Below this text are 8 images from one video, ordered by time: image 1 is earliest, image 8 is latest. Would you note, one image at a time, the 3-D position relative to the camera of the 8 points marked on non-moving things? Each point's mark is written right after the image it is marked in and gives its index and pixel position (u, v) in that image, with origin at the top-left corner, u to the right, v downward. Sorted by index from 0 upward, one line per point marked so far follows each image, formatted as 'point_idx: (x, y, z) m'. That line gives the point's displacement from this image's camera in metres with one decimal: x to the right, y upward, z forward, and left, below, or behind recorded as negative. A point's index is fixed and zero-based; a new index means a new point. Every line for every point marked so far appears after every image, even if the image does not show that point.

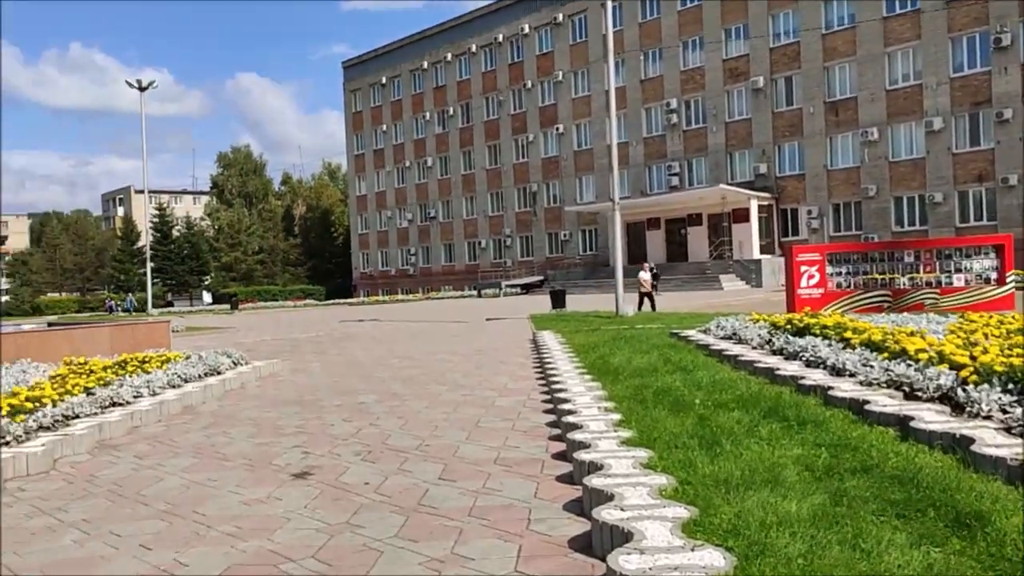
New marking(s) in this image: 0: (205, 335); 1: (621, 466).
0: (-6.4, -1.0, +19.4) m
1: (+0.5, -0.8, +4.4) m
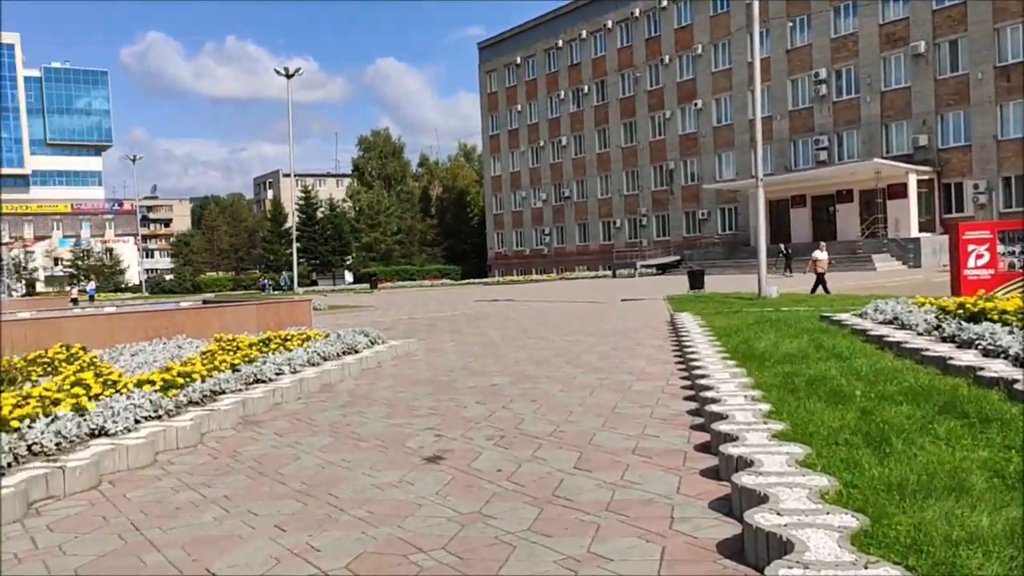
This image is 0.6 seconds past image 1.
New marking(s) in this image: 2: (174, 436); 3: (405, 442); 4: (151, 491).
0: (-3.6, -0.5, +19.9) m
1: (+1.1, -0.8, +4.0) m
2: (-2.3, -1.0, +6.4) m
3: (-0.7, -1.0, +5.9) m
4: (-2.1, -1.2, +5.3) m
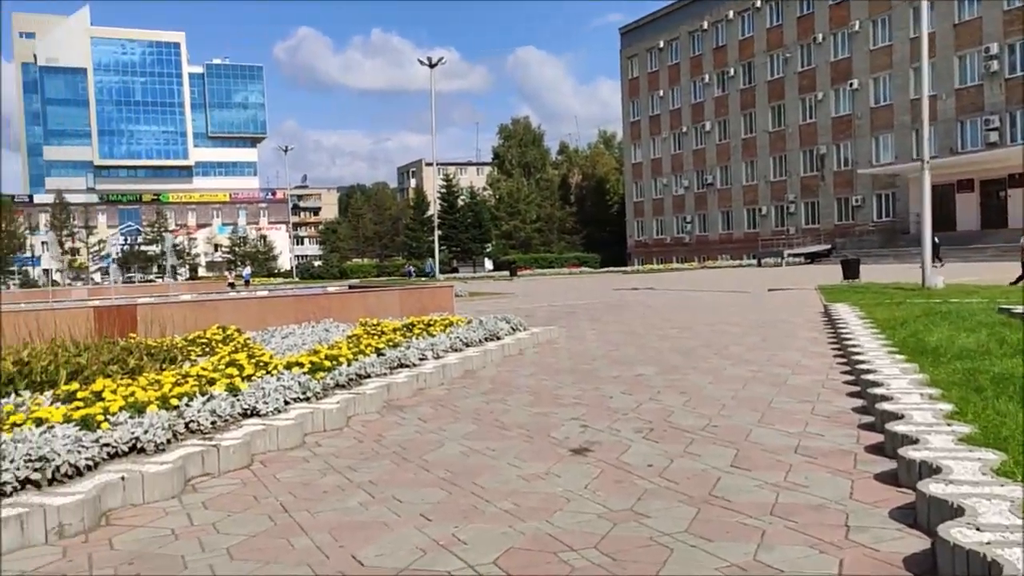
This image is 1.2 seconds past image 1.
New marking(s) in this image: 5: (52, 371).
0: (-0.5, -0.3, +19.9) m
1: (+1.8, -0.7, +3.6) m
2: (-1.3, -0.9, +6.4) m
3: (+0.2, -0.9, +5.7) m
4: (-1.2, -1.1, +5.3) m
5: (-3.5, -0.6, +6.9) m
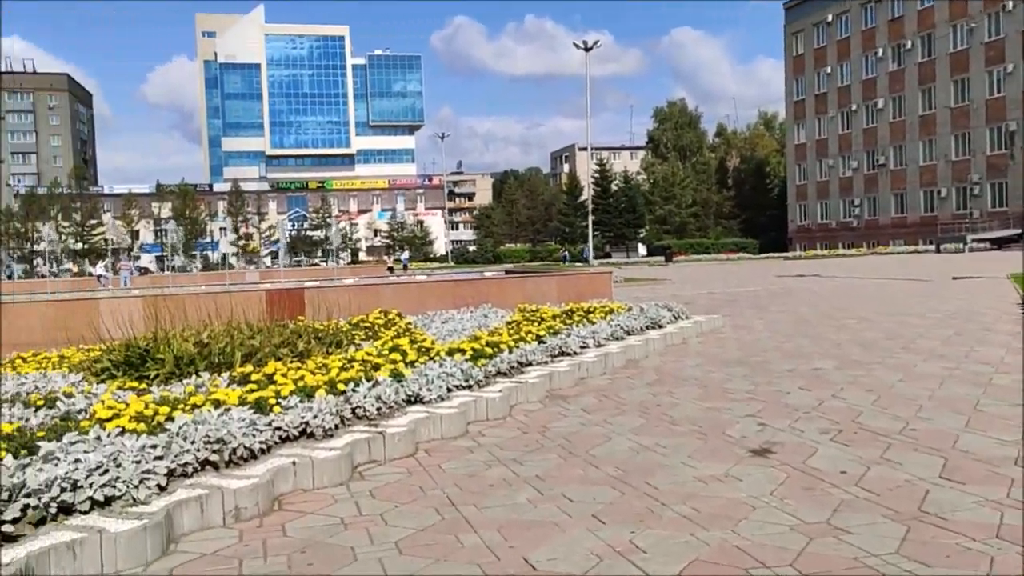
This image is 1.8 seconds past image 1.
0: (+2.8, 0.0, +19.5) m
1: (+2.4, -0.7, +3.0) m
2: (-0.2, -0.8, +6.3) m
3: (+1.2, -0.8, +5.4) m
4: (-0.3, -1.0, +5.2) m
5: (-2.2, -0.5, +7.1) m
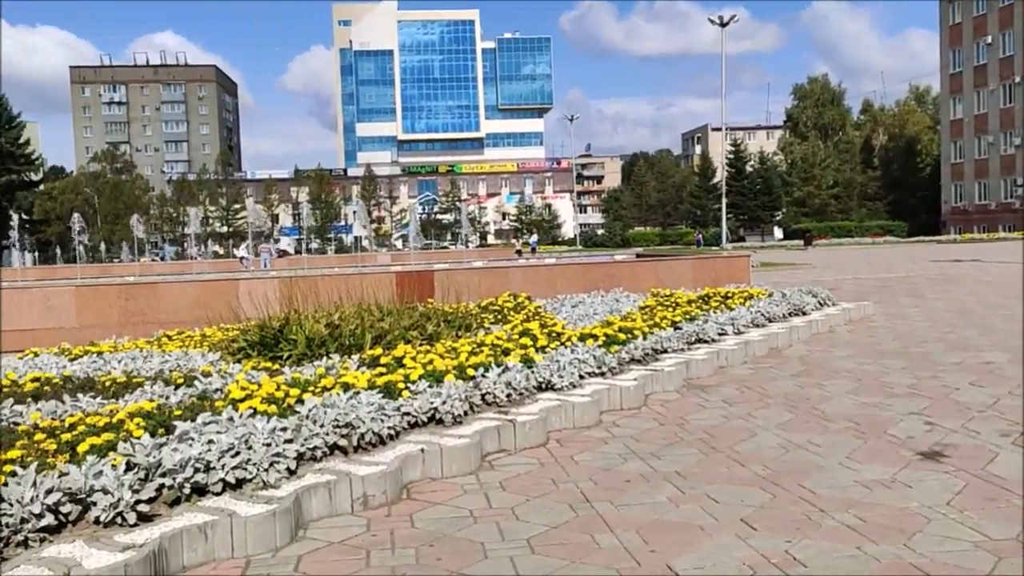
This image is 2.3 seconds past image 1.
0: (+5.5, +0.3, +18.7) m
1: (+2.8, -0.7, +2.4) m
2: (+0.7, -0.7, +6.0) m
3: (+2.0, -0.7, +4.9) m
4: (+0.5, -0.9, +4.9) m
5: (-1.2, -0.4, +7.1) m
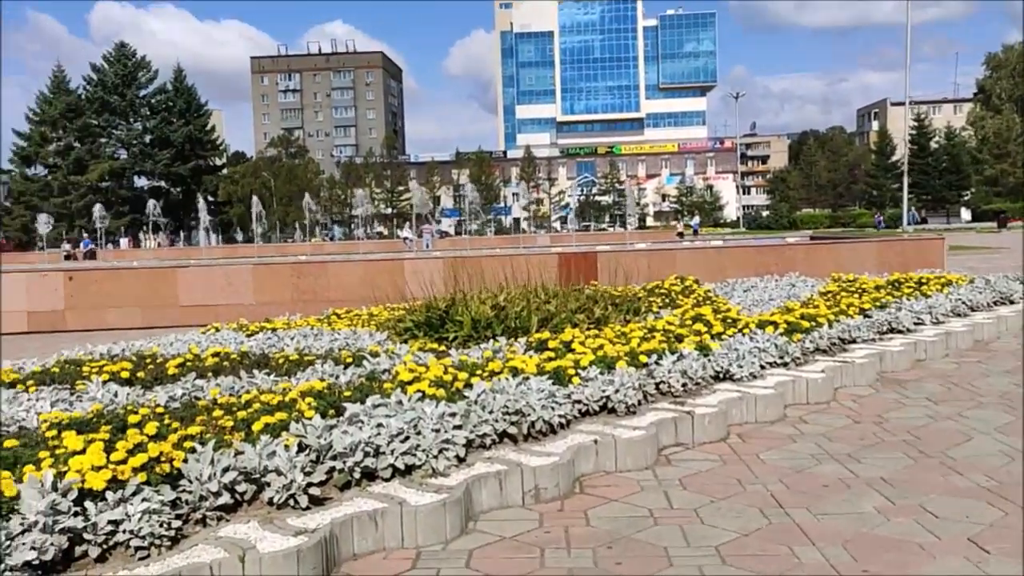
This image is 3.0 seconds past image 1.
0: (+8.6, +0.6, +17.2) m
1: (+3.2, -0.7, +1.6) m
2: (+1.8, -0.6, +5.5) m
3: (+2.9, -0.7, +4.2) m
4: (+1.3, -0.8, +4.5) m
5: (+0.1, -0.2, +6.9) m
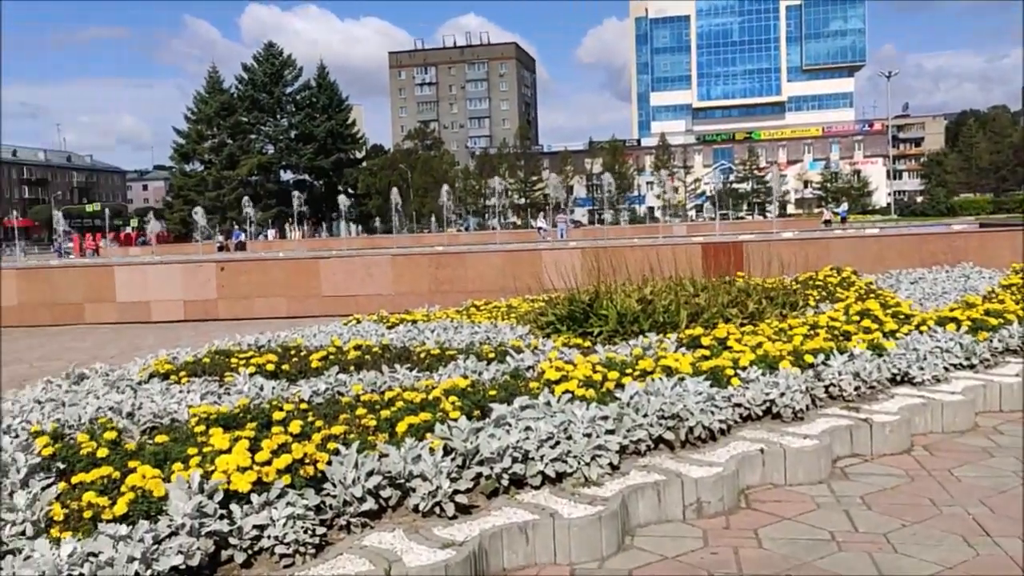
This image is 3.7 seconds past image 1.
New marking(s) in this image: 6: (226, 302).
0: (+11.0, +0.8, +15.4) m
1: (+3.5, -0.7, +0.8) m
2: (+2.6, -0.6, +4.9) m
3: (+3.5, -0.7, +3.5) m
4: (+2.0, -0.8, +3.9) m
5: (+1.2, -0.2, +6.5) m
6: (-3.4, -0.2, +10.8) m
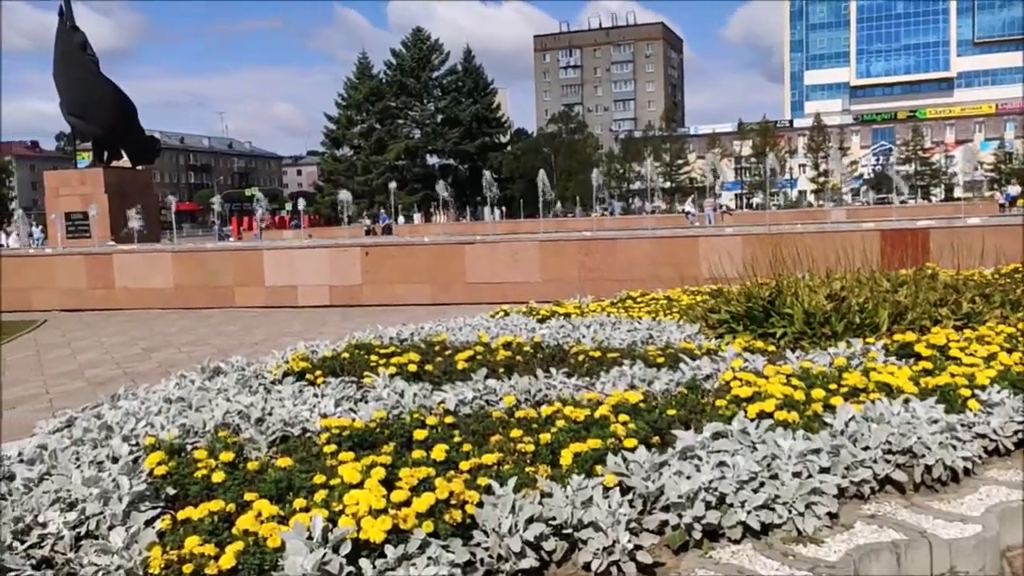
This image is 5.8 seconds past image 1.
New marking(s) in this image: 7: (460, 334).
0: (+13.3, +0.8, +12.9) m
1: (+3.6, -0.8, -0.4) m
2: (+3.4, -0.6, +3.7) m
3: (+4.0, -0.7, +2.2) m
4: (+2.7, -0.8, +2.9) m
5: (+2.2, -0.1, +5.6) m
6: (-1.6, 0.0, +10.5) m
7: (-0.4, -0.3, +6.2) m
